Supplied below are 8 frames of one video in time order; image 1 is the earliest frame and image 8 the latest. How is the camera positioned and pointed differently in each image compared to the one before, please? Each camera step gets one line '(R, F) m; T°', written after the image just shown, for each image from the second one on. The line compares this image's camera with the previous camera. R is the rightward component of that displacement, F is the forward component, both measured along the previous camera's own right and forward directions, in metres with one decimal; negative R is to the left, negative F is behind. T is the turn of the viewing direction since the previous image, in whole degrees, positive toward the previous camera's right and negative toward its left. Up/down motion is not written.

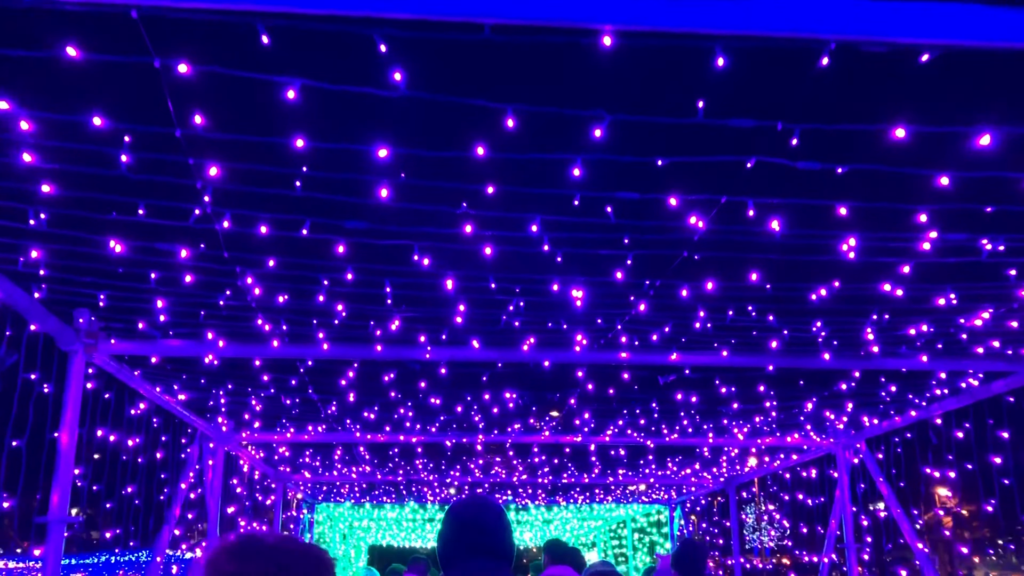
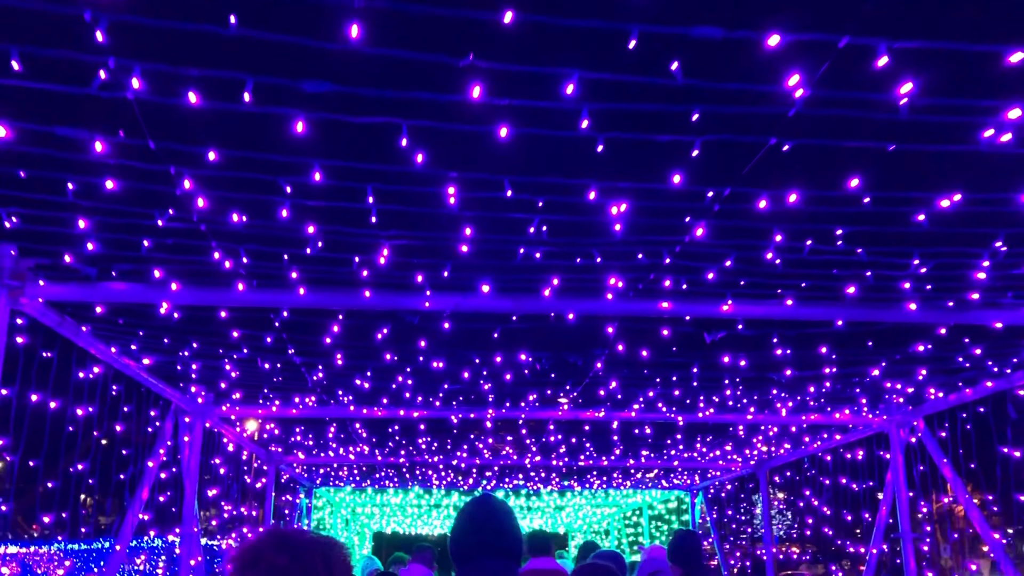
(0.0, +0.9) m; -1°
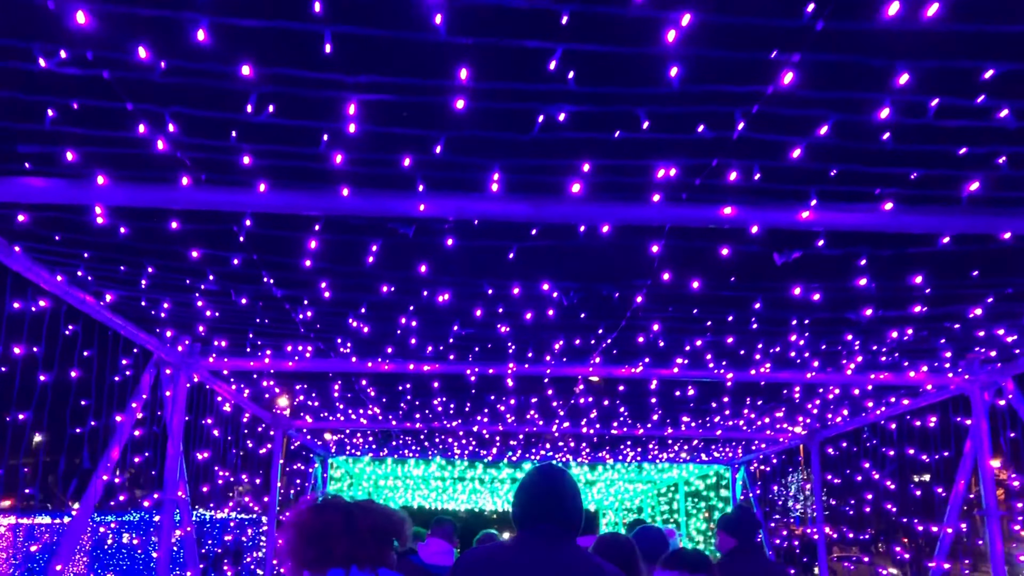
(0.0, +0.9) m; -2°
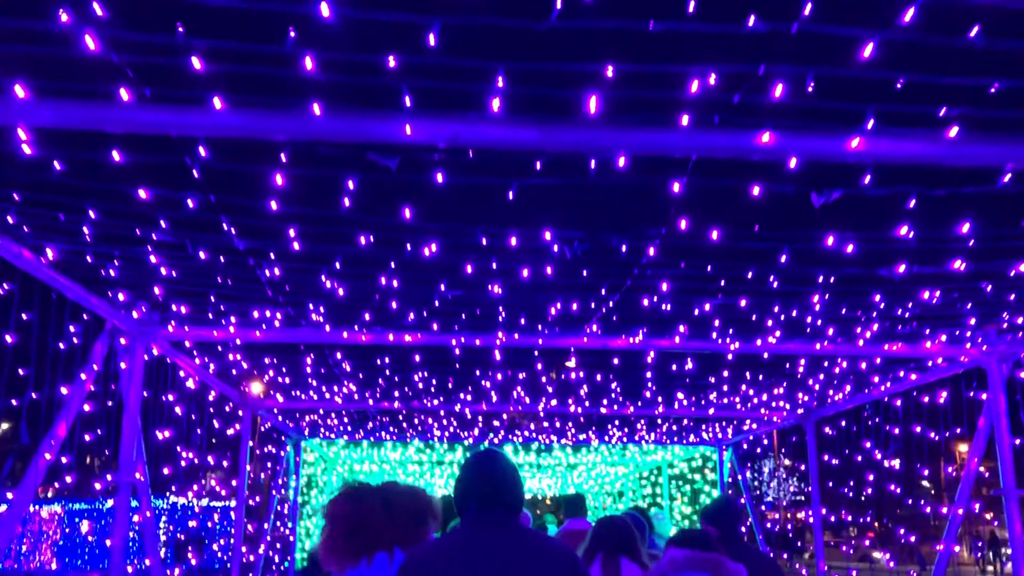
(-0.1, +0.5) m; +2°
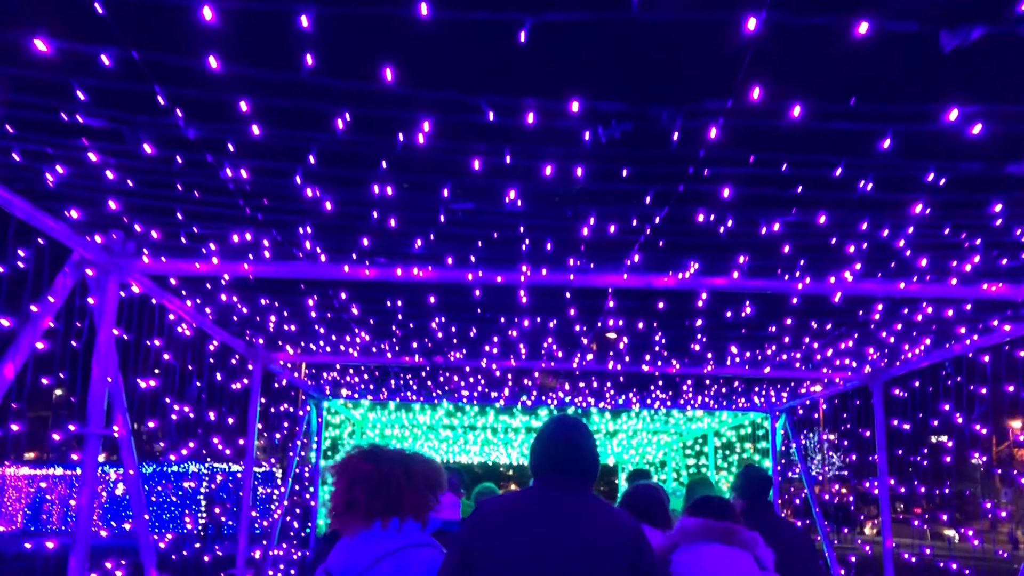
(+0.1, +0.8) m; -3°
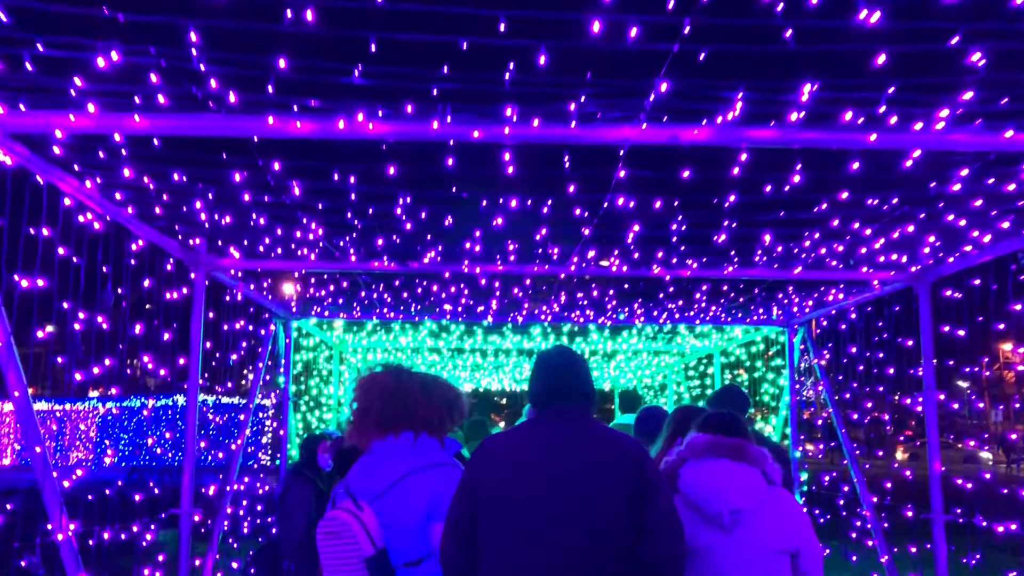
(0.0, +1.2) m; 0°
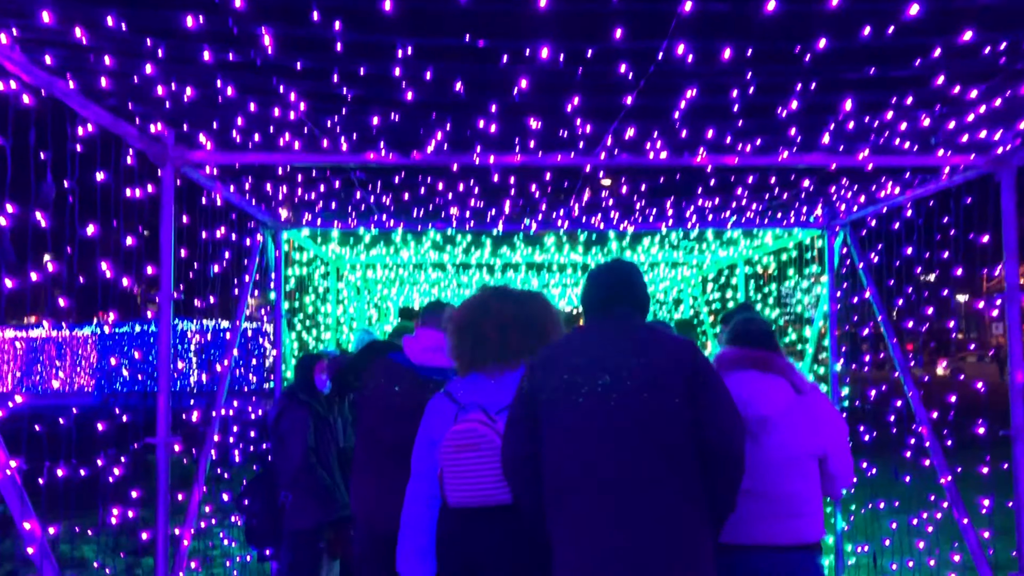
(-0.1, +0.9) m; 0°
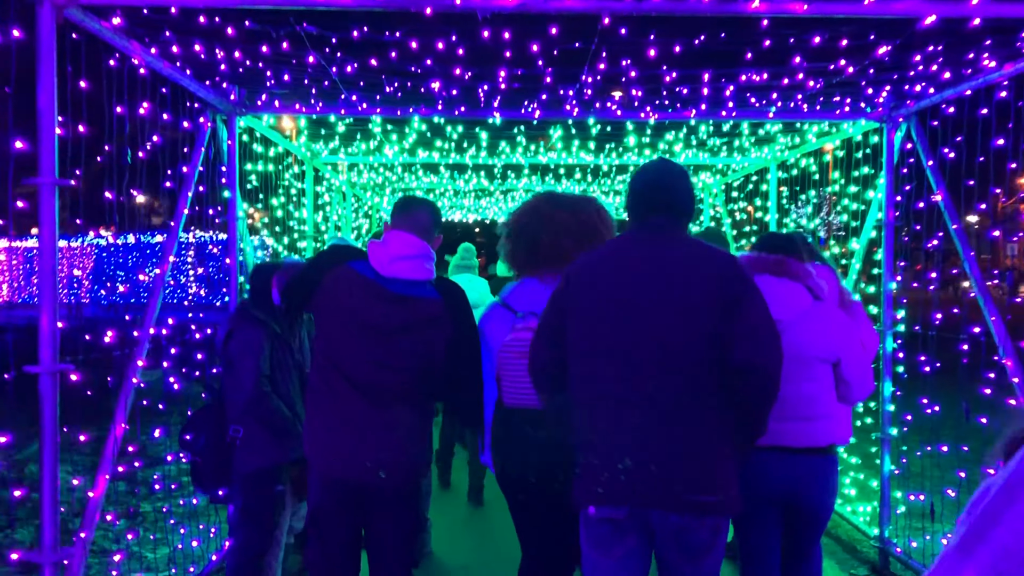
(+0.1, +1.4) m; 0°
